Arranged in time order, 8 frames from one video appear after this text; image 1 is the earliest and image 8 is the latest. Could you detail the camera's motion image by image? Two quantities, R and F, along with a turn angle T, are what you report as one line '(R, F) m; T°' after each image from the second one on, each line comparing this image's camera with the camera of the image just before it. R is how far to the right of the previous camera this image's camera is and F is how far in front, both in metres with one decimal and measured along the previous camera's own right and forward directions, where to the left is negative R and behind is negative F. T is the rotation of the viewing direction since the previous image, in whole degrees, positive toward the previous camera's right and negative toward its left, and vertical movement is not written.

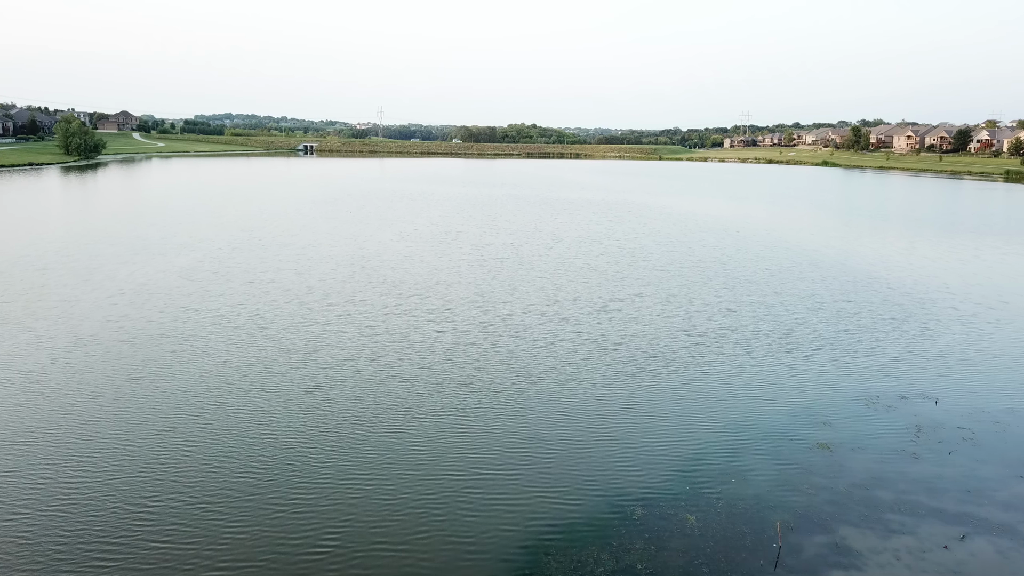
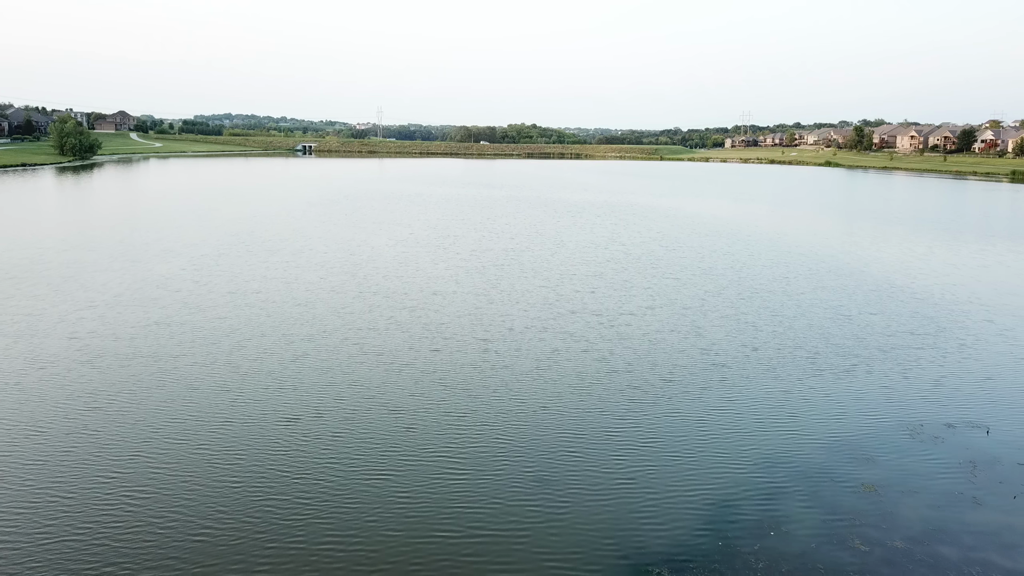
(-0.1, +1.8) m; 0°
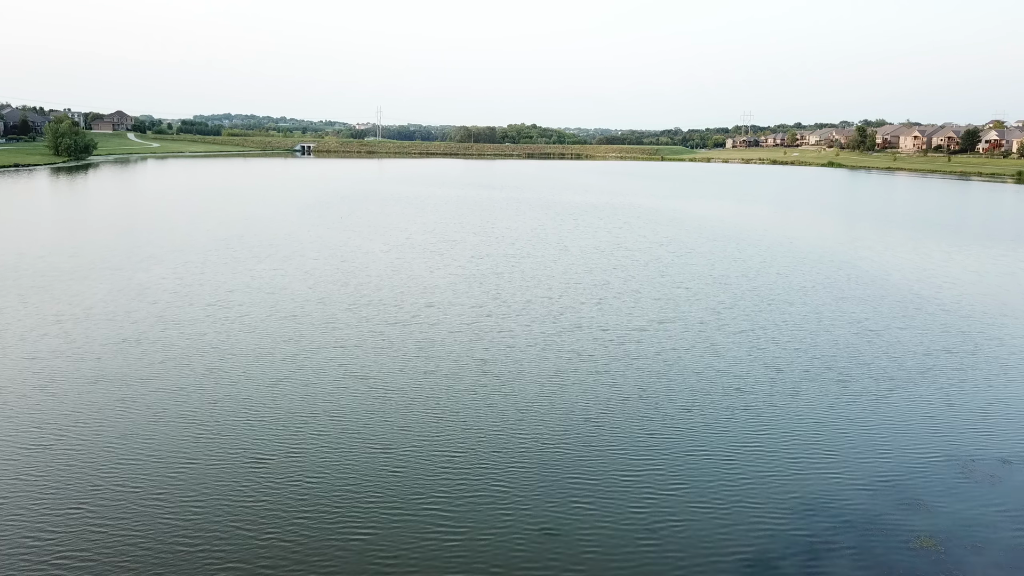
(0.0, +1.8) m; 0°
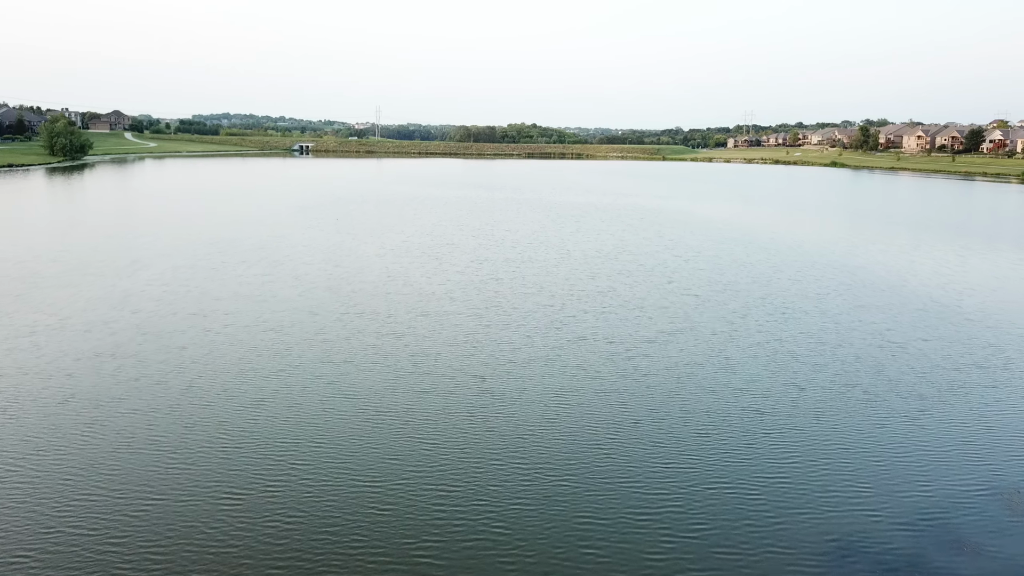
(0.0, +1.3) m; 0°
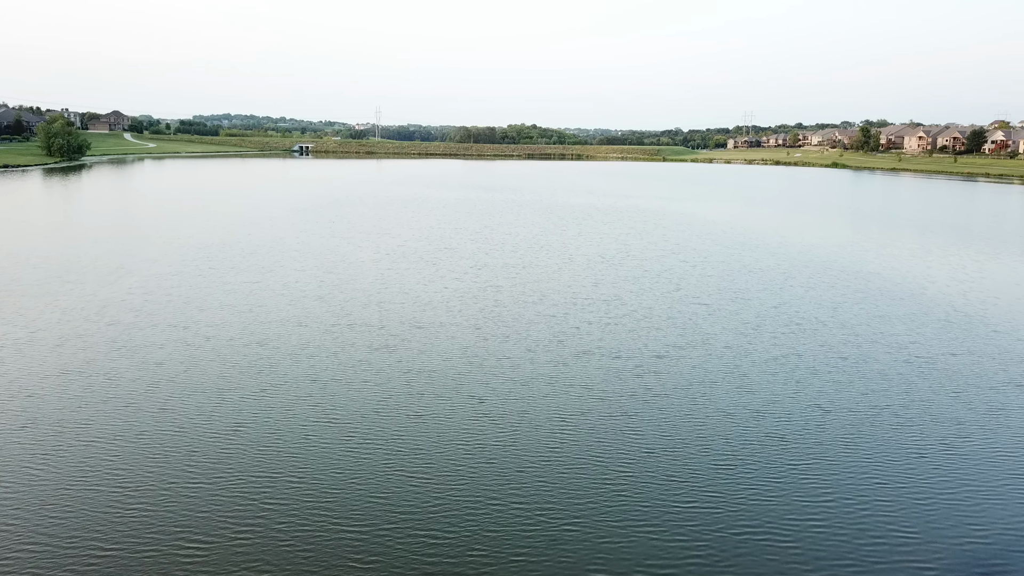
(0.0, +1.3) m; 0°
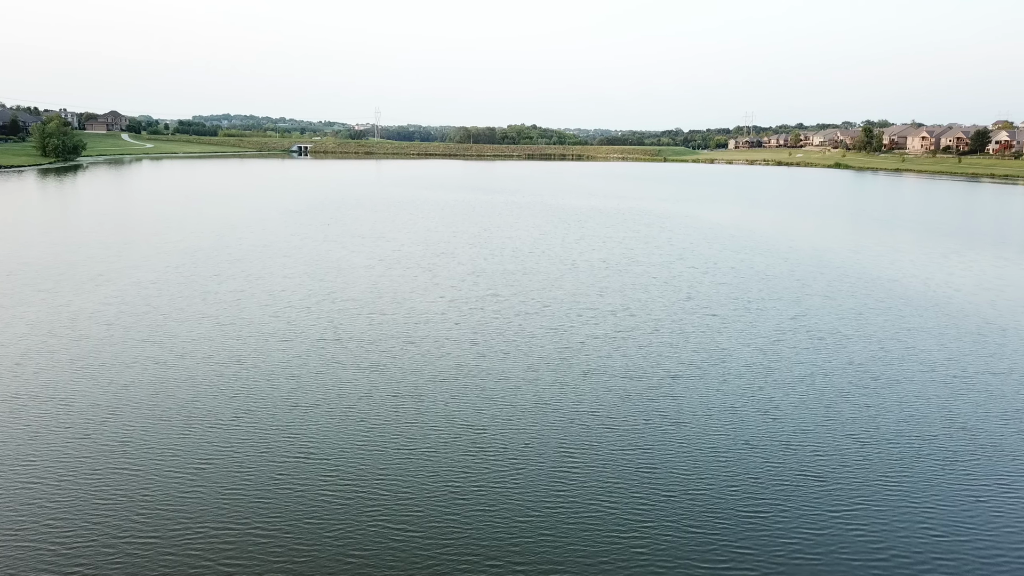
(0.0, +1.6) m; 0°
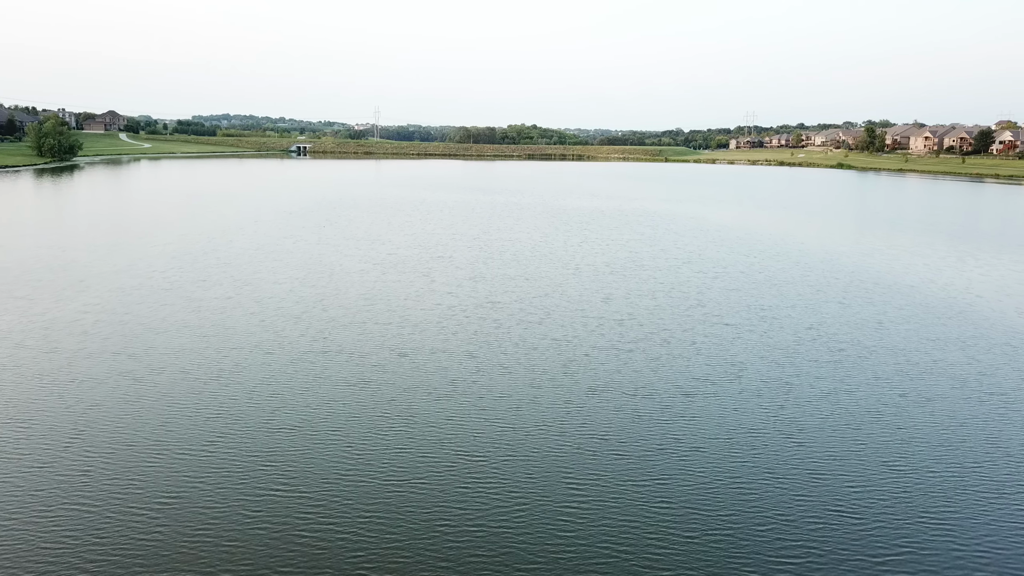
(0.0, +1.4) m; 0°
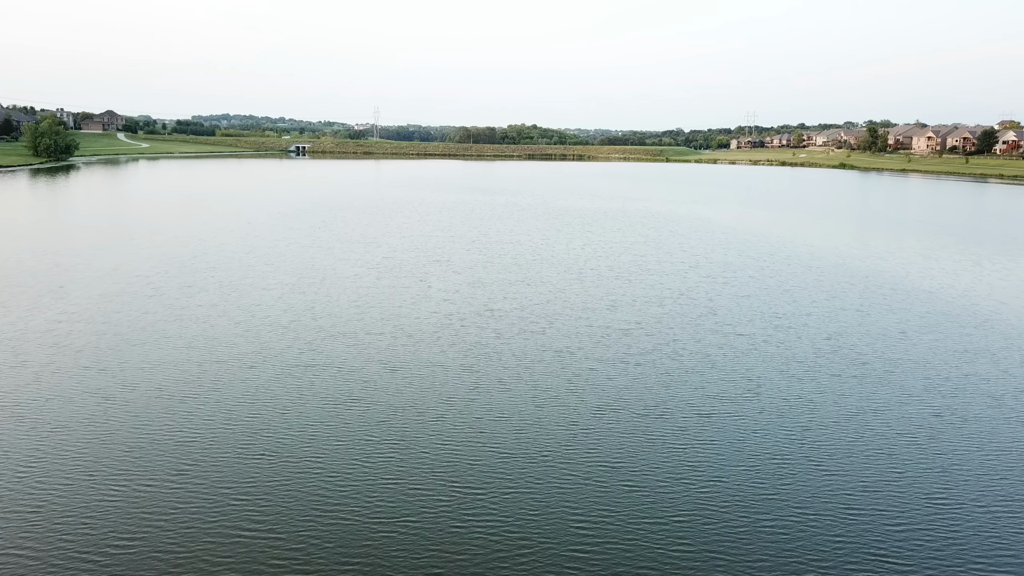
(0.0, +1.3) m; 0°
